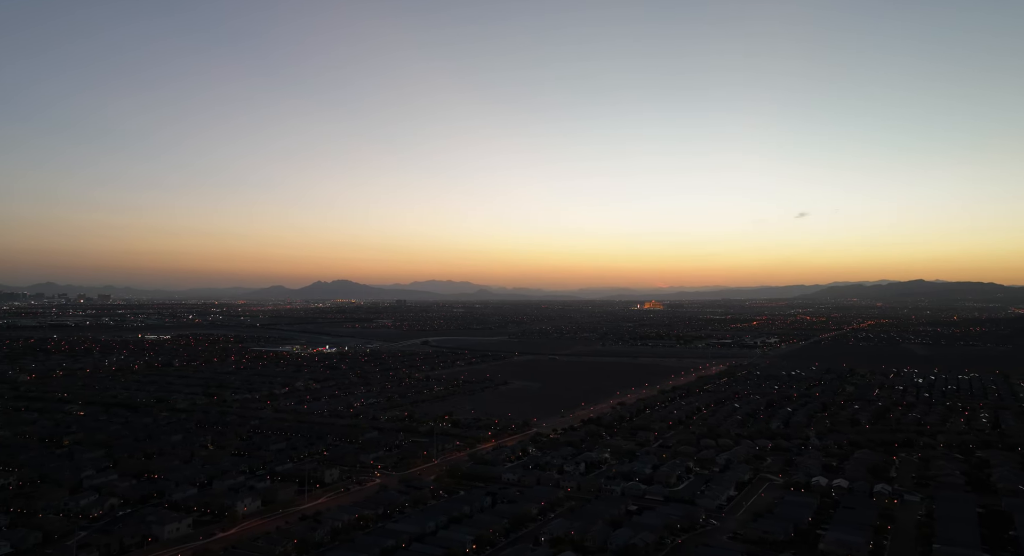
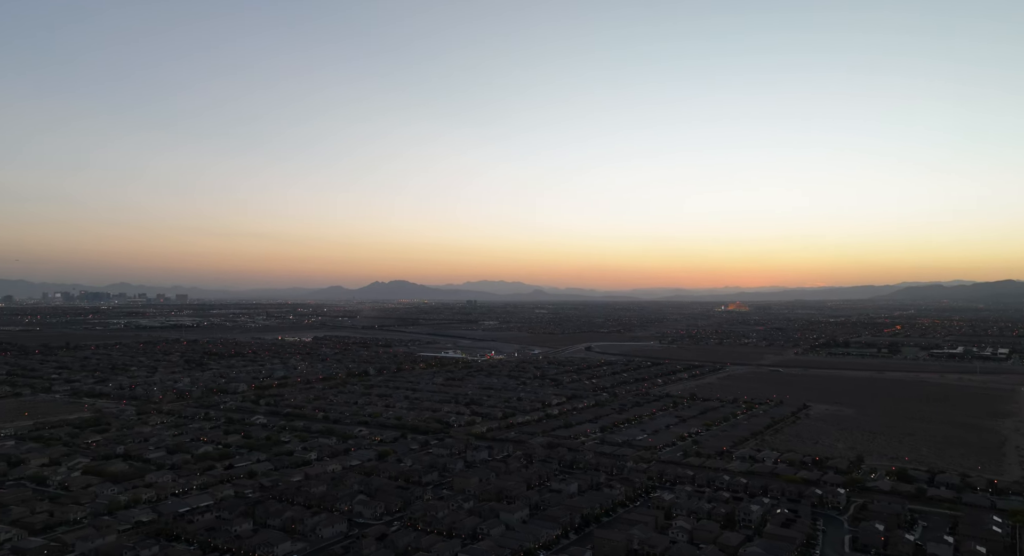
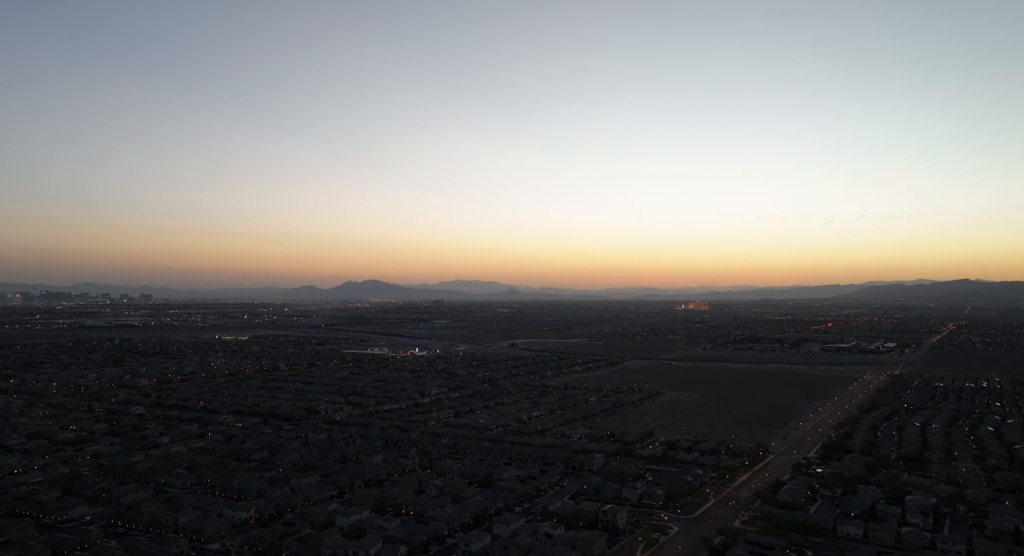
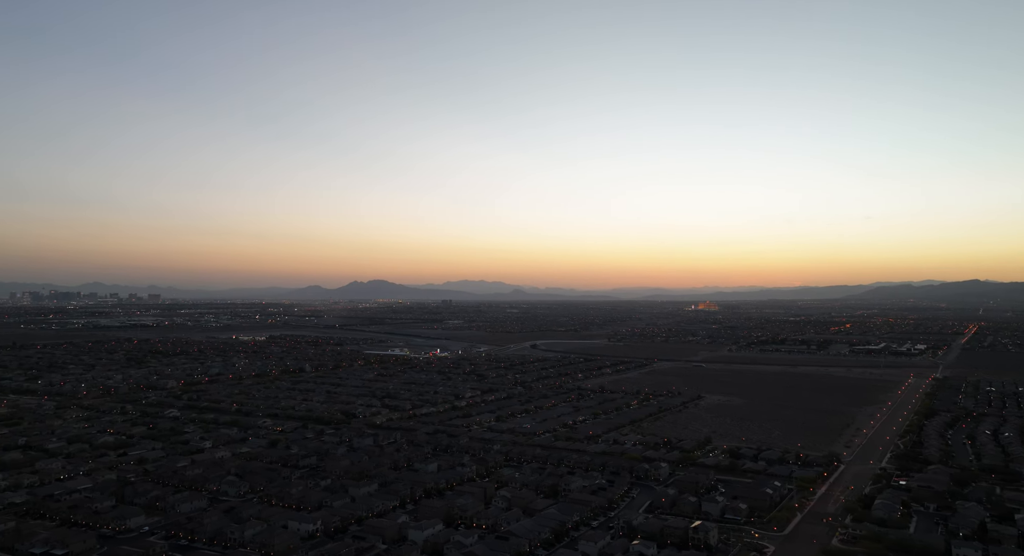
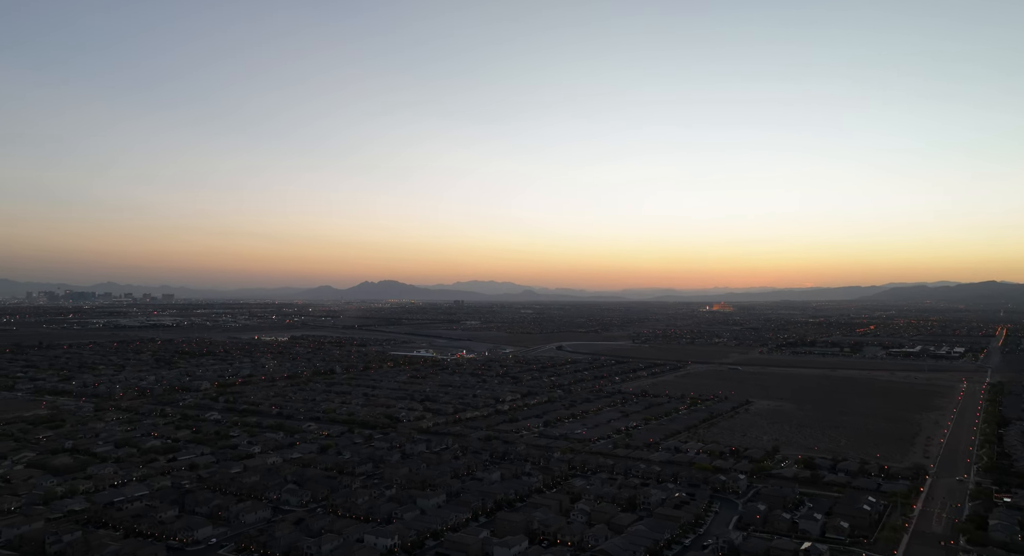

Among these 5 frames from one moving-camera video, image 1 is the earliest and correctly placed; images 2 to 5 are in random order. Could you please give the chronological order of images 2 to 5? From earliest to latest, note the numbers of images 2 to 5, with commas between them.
3, 4, 5, 2
